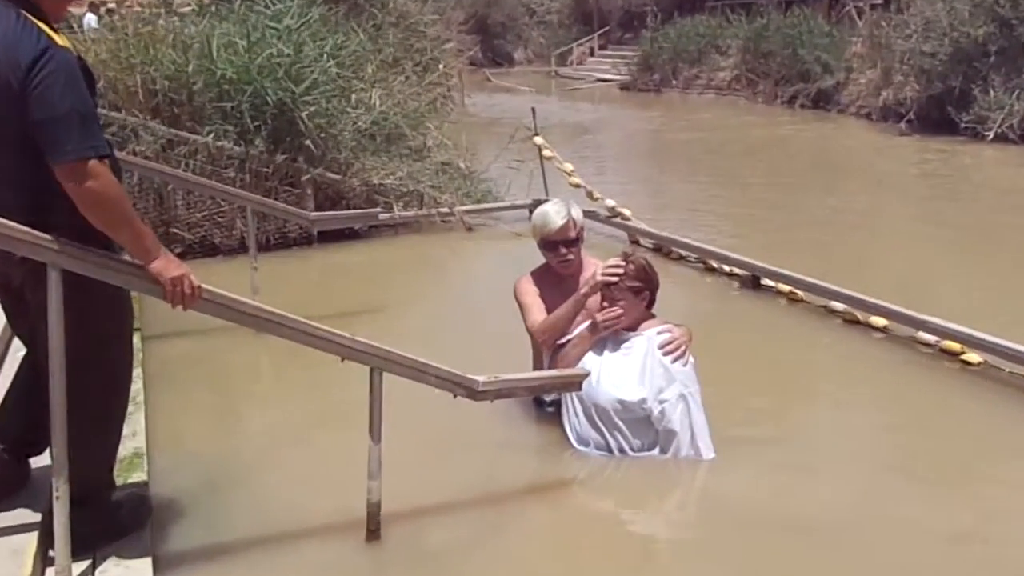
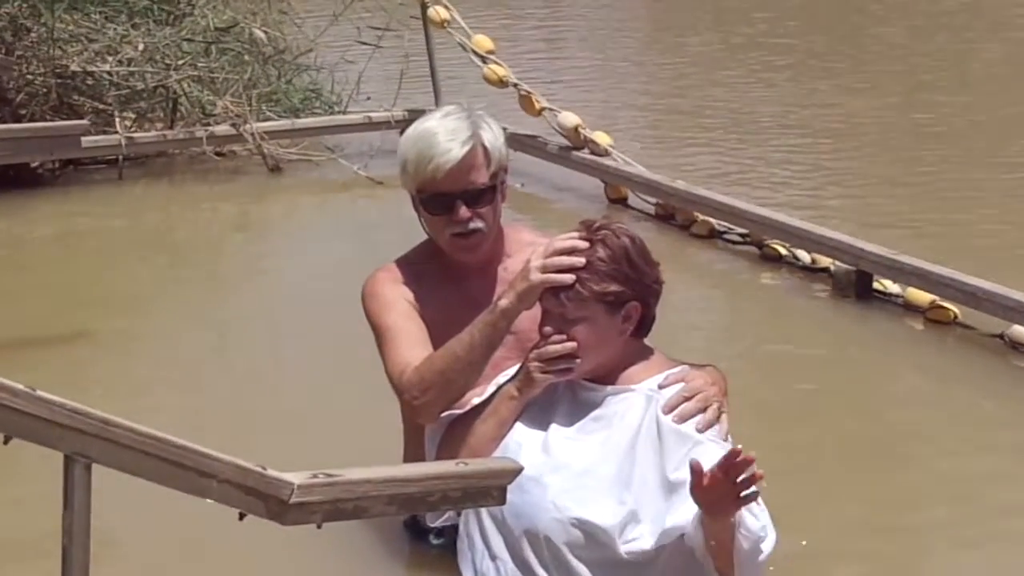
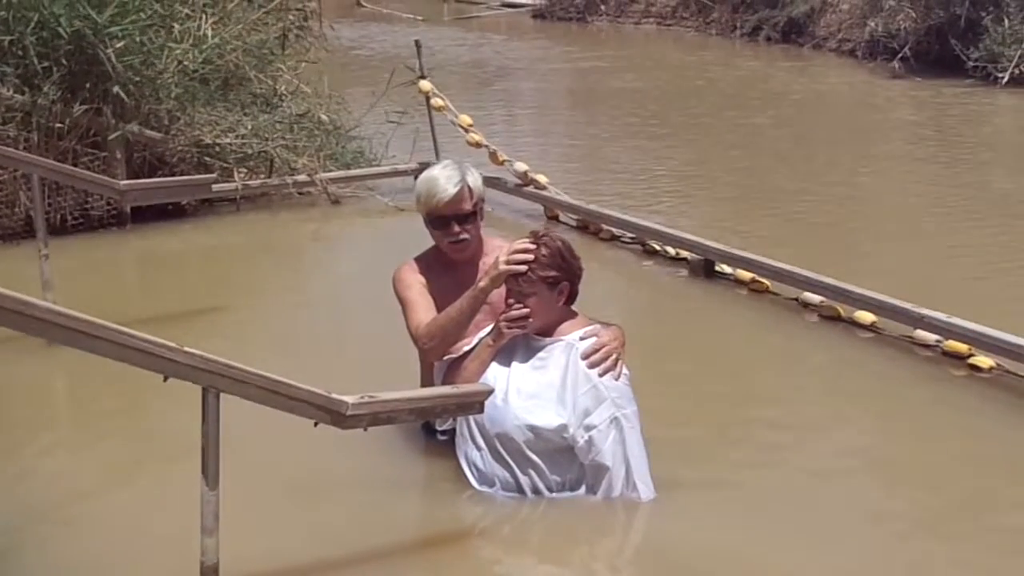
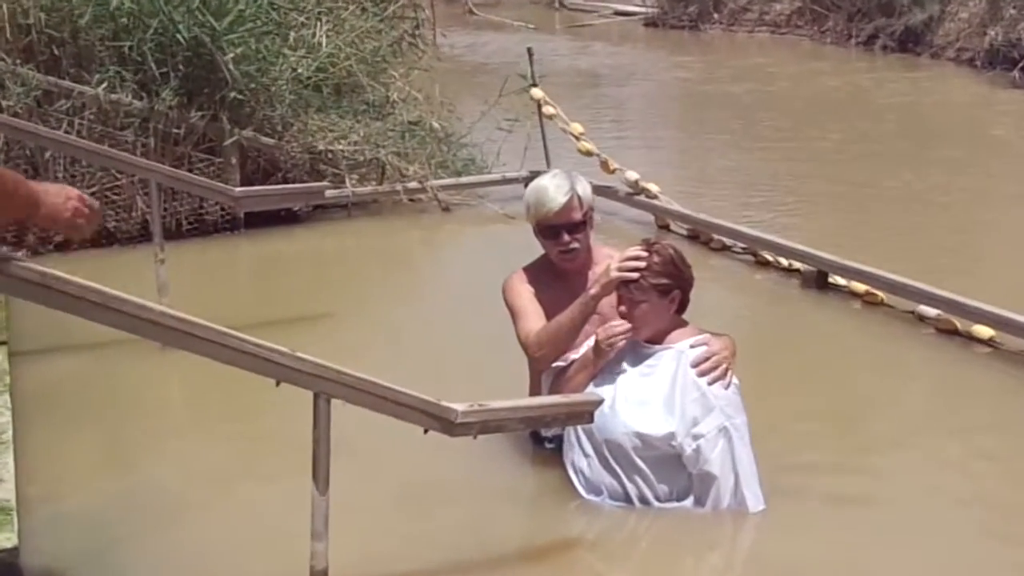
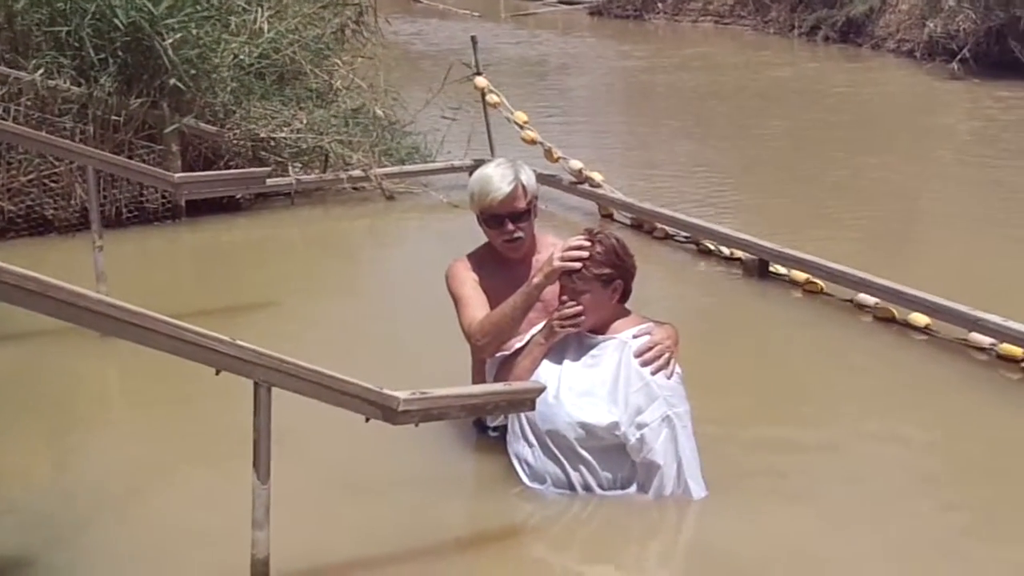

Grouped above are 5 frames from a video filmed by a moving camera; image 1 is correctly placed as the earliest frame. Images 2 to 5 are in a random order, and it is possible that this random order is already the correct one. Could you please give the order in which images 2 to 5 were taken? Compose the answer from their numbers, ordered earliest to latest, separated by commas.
4, 5, 3, 2
